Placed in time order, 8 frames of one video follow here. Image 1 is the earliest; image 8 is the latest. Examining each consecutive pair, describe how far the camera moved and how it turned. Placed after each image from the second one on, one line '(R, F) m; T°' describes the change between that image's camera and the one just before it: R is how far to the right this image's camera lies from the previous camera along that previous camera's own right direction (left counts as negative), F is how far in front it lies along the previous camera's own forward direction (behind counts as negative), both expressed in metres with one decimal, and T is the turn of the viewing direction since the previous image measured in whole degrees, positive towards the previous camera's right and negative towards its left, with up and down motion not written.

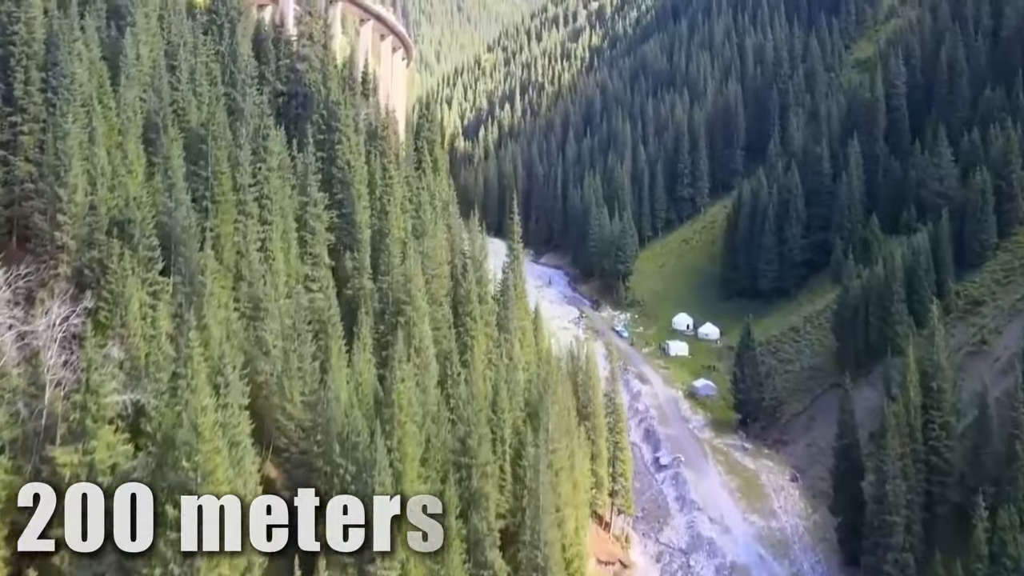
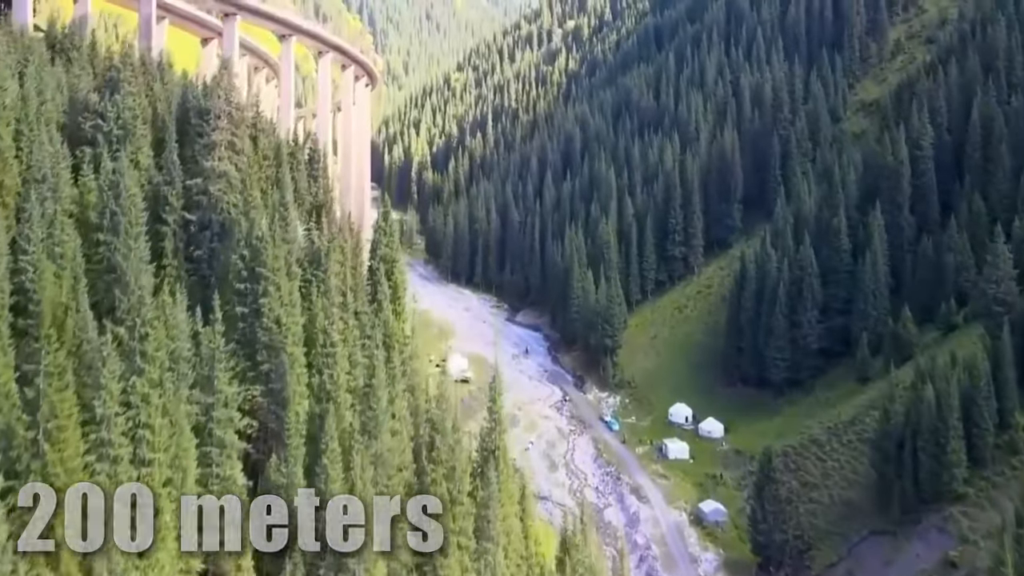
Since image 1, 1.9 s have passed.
(-0.3, +7.7) m; +2°
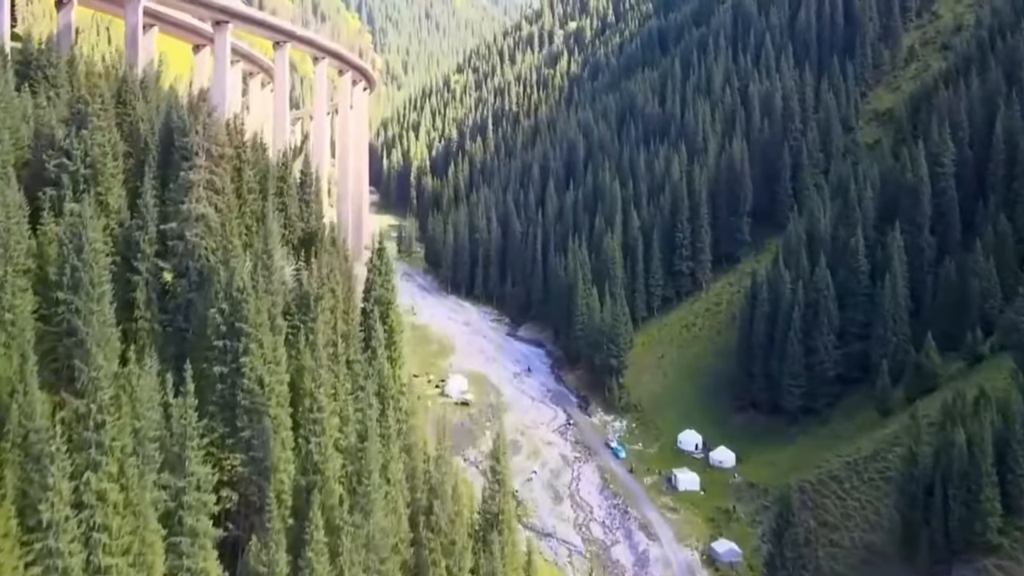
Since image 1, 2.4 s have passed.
(-0.1, +2.3) m; 0°
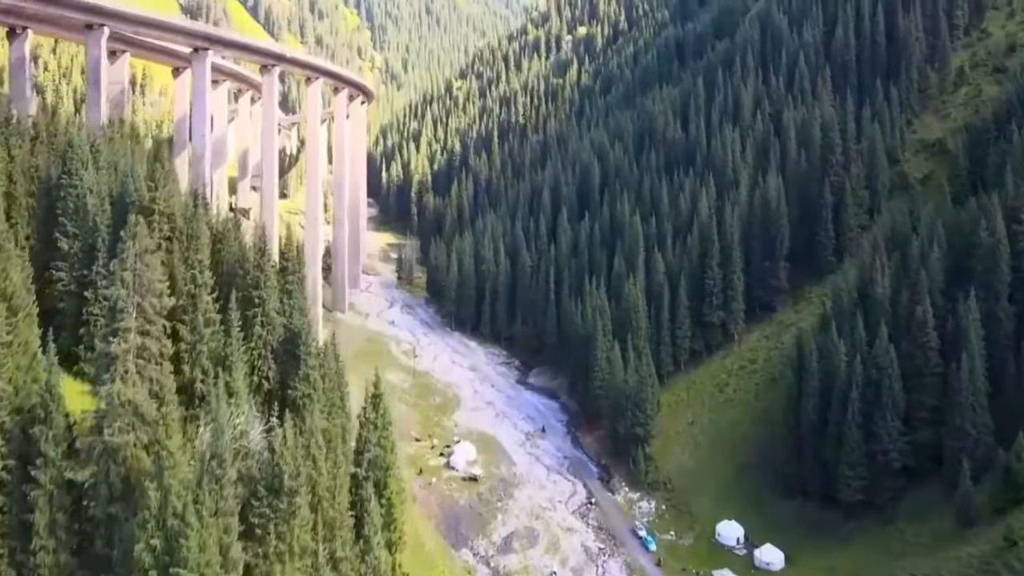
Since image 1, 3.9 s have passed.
(-0.7, +6.5) m; 0°
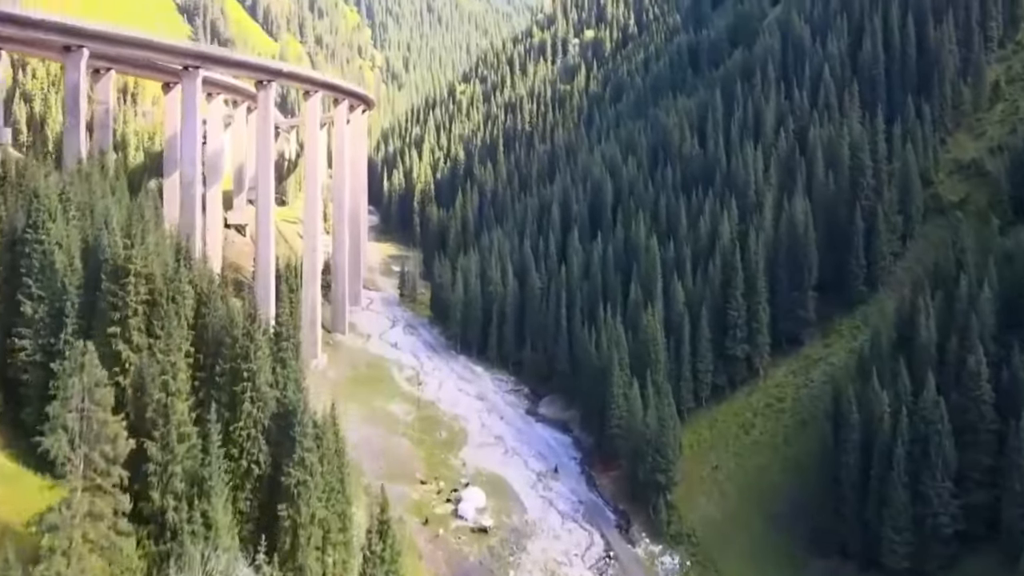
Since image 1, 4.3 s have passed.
(-0.6, +3.6) m; 0°
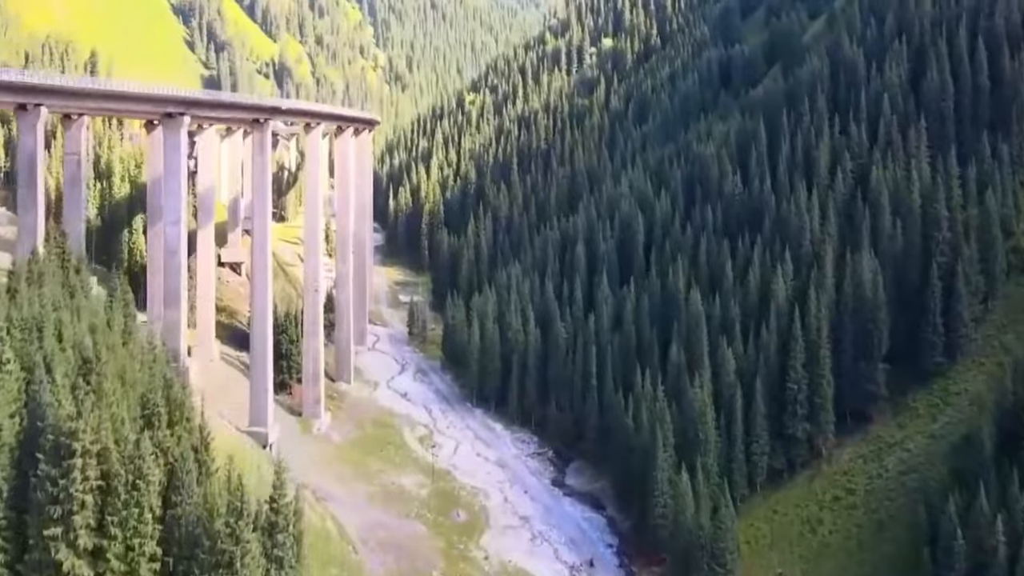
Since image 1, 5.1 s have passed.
(-1.3, +6.8) m; 0°
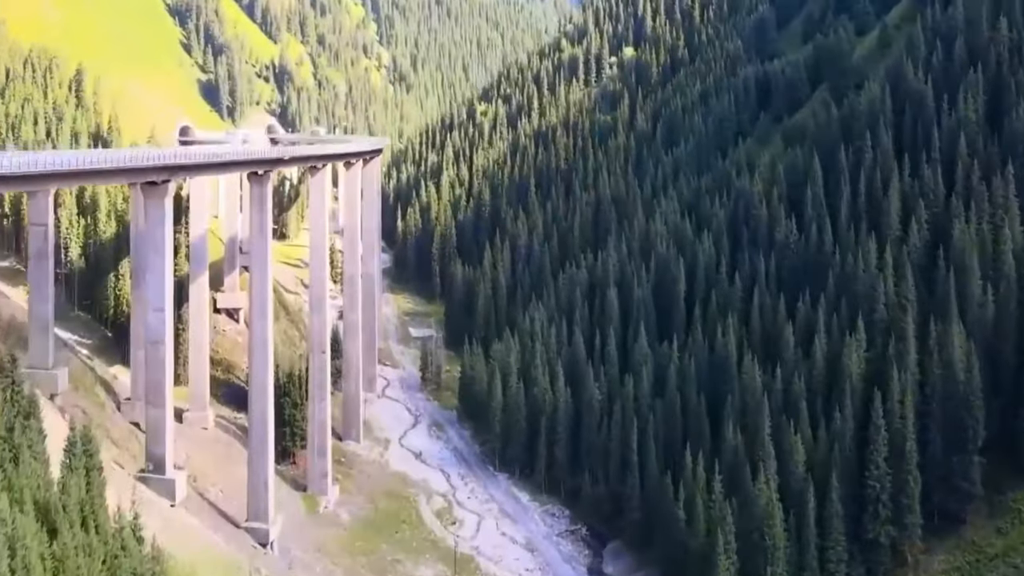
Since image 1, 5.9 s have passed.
(-1.5, +6.8) m; 0°
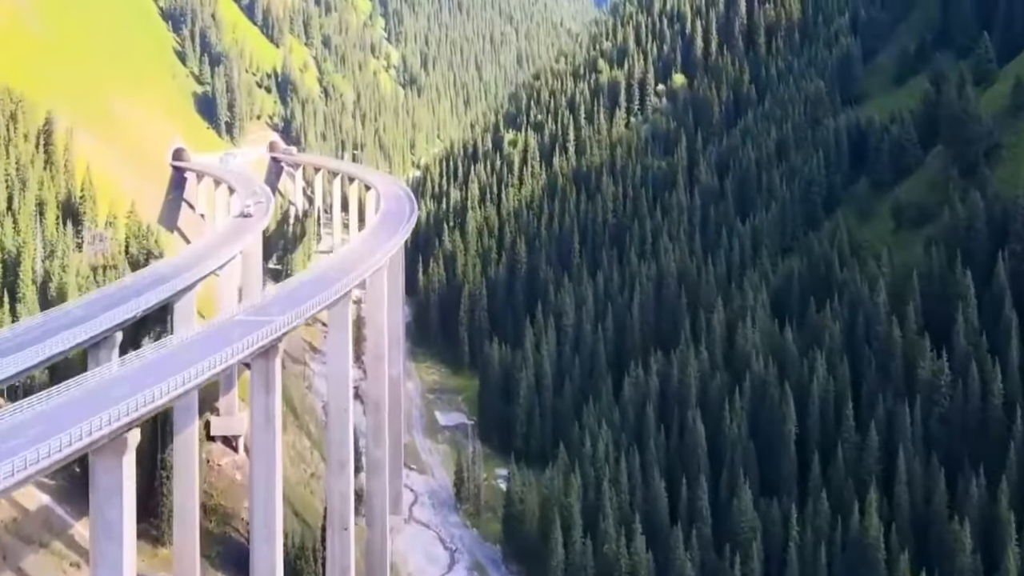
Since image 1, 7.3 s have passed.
(-3.0, +12.7) m; 0°
